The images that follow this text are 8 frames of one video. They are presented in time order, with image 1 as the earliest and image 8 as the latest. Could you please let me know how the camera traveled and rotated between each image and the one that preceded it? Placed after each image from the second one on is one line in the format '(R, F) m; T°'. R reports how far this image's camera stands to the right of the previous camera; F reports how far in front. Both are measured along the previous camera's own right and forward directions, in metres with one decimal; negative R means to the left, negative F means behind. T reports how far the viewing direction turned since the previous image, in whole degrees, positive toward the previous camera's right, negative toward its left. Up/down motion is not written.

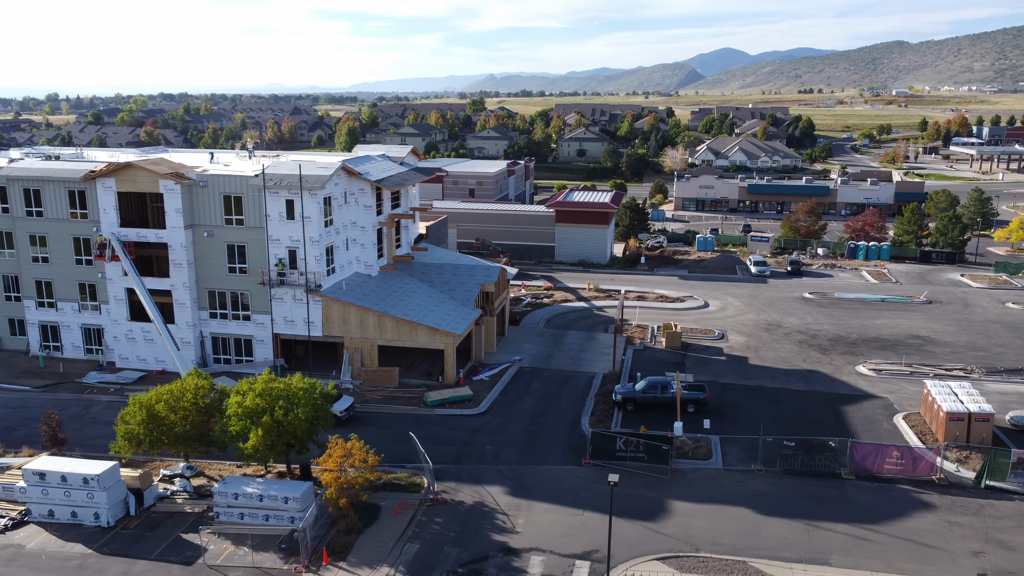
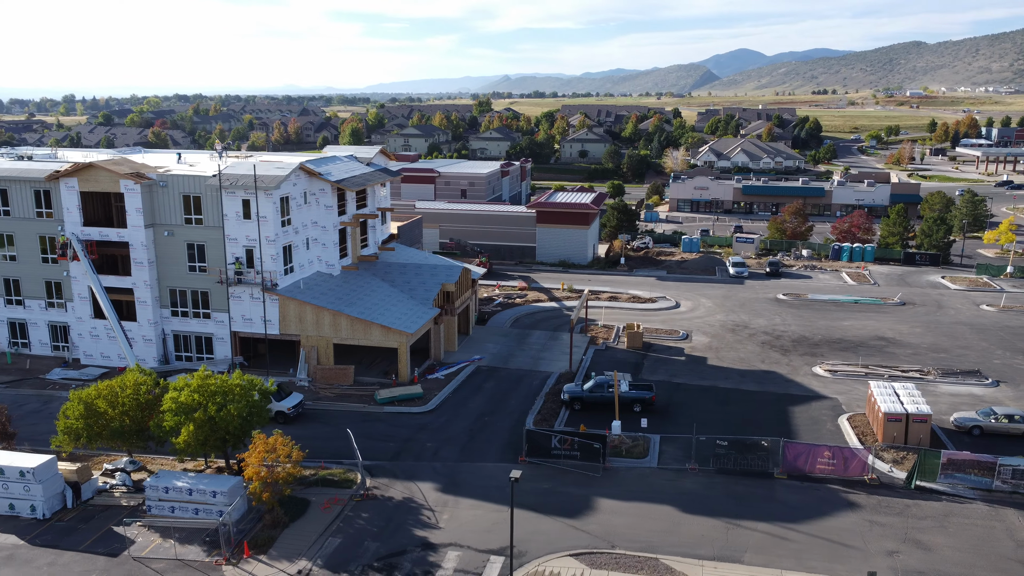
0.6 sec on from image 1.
(+2.8, -0.3) m; -1°
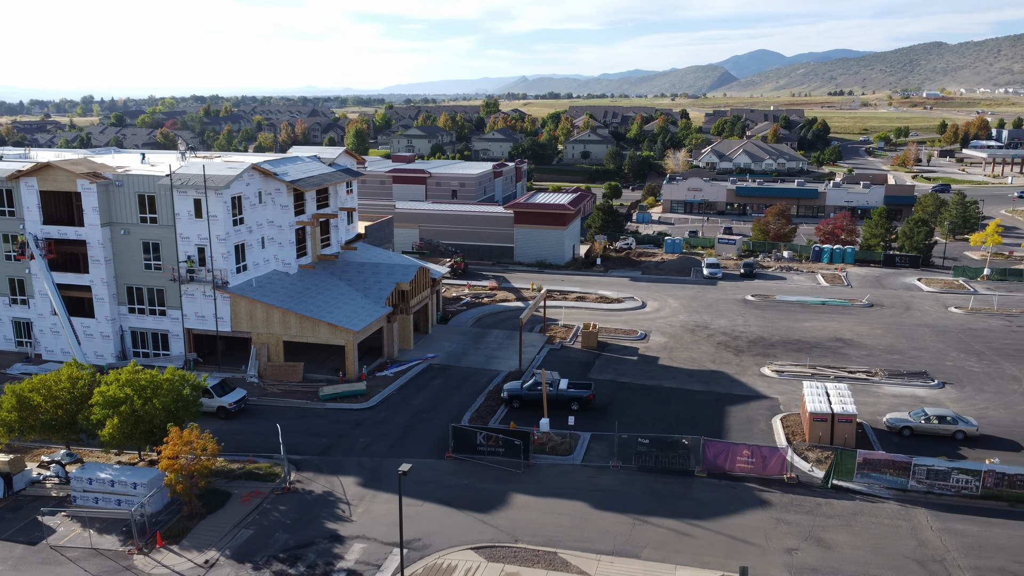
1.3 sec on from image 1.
(+3.3, -0.4) m; -1°
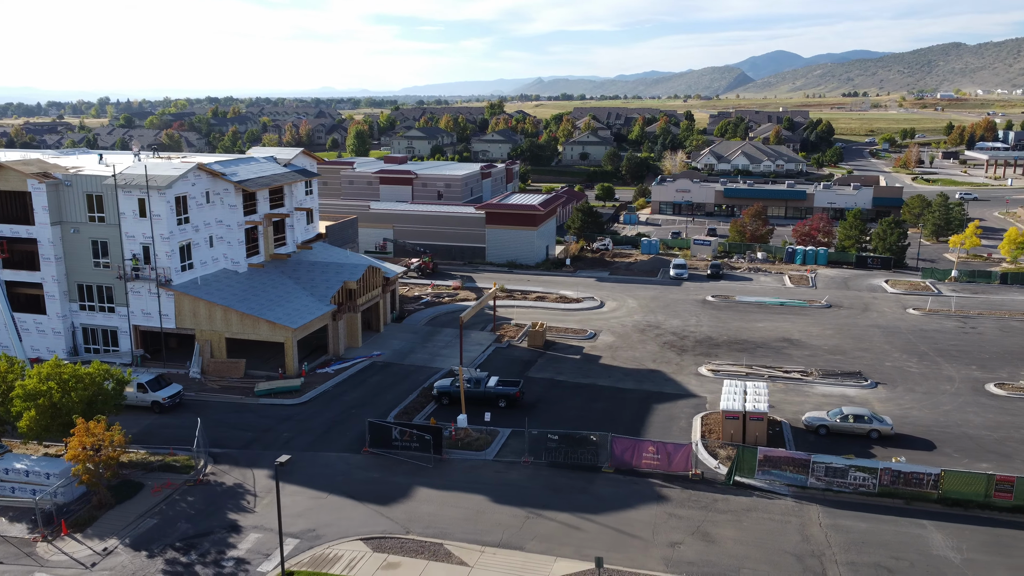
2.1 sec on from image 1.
(+3.7, -0.5) m; -1°
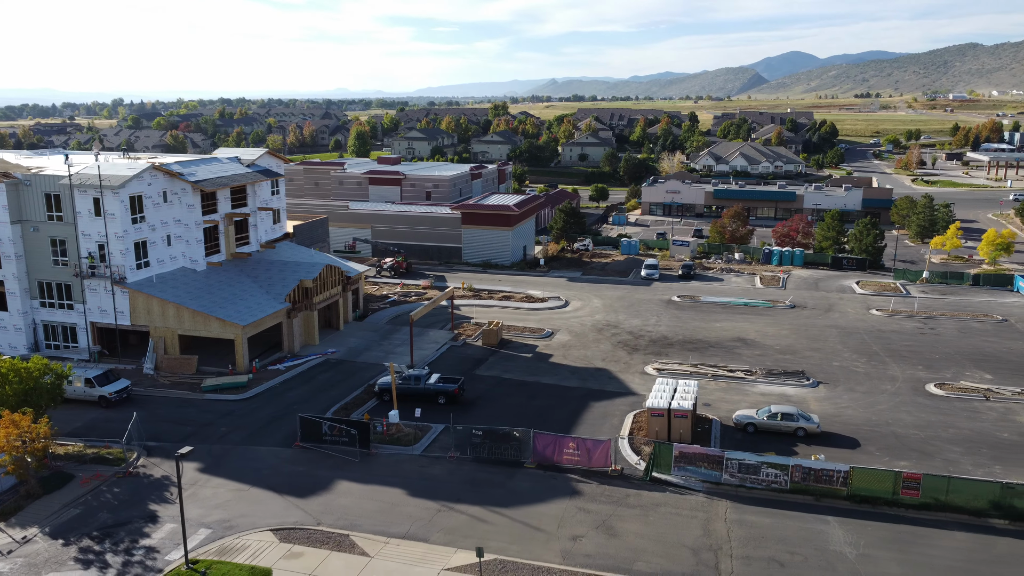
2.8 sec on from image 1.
(+3.2, -0.5) m; -1°
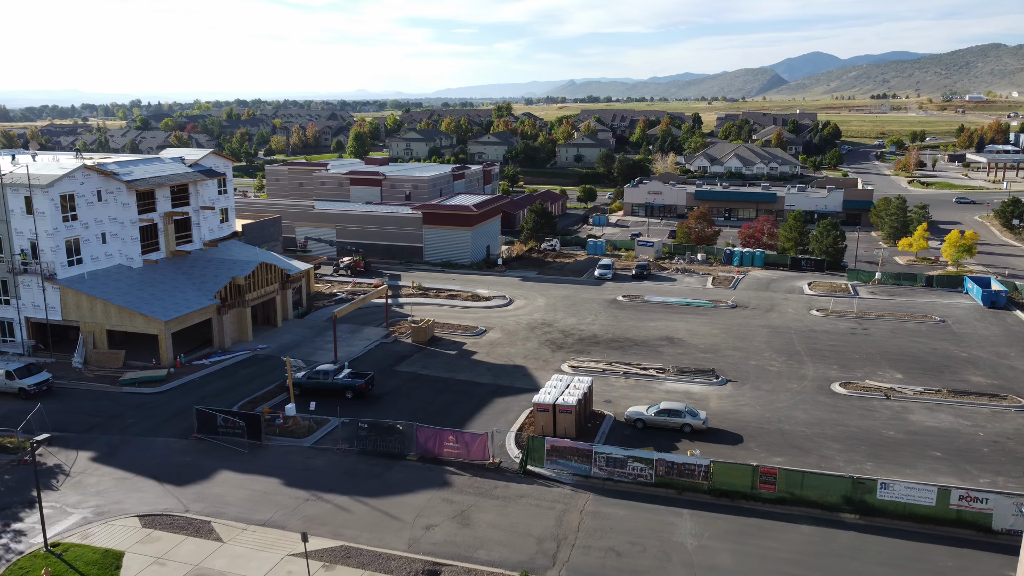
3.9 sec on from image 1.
(+5.0, -0.7) m; -1°
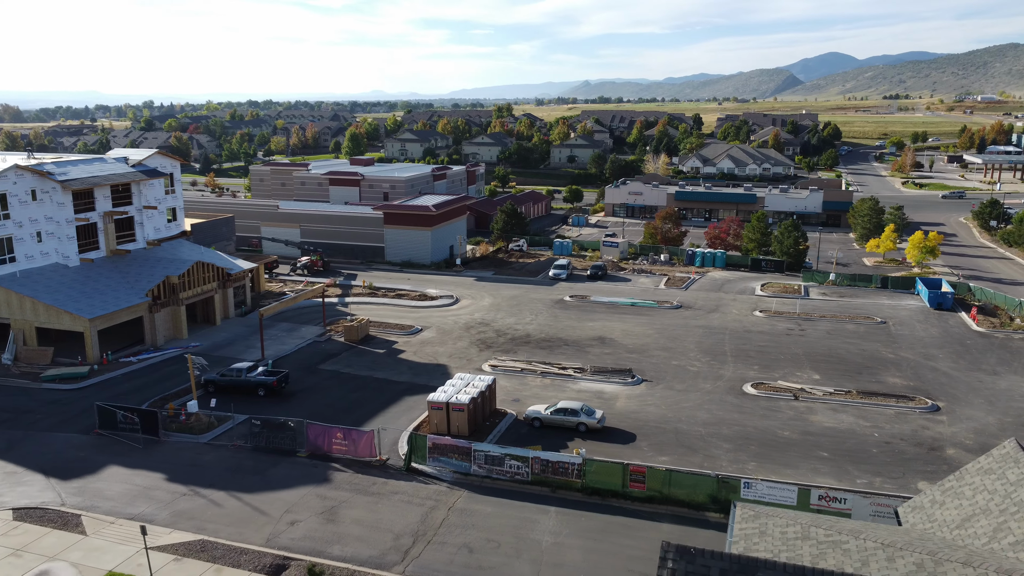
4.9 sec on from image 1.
(+4.7, -0.2) m; -1°
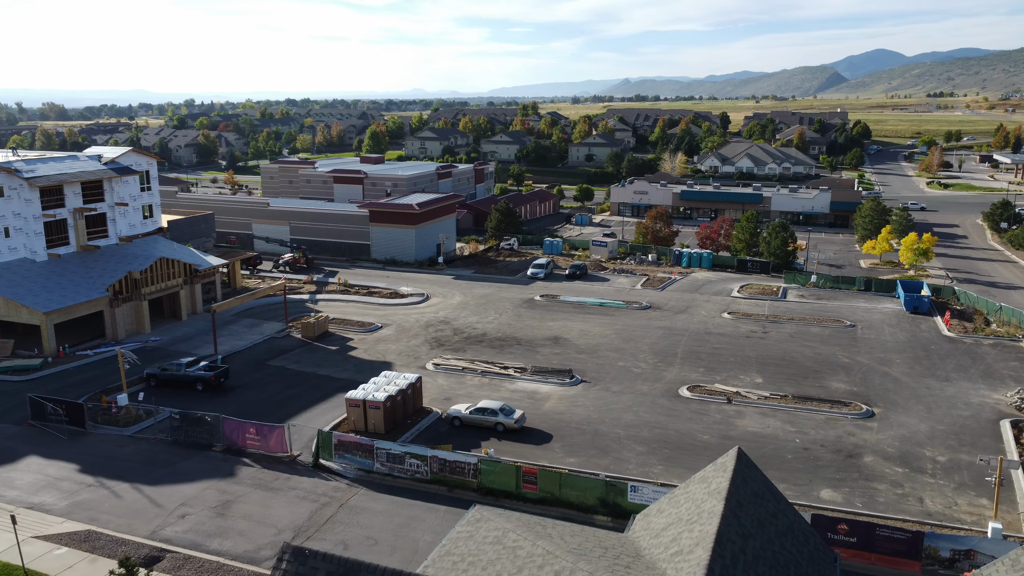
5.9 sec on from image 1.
(+4.7, +0.1) m; -3°
